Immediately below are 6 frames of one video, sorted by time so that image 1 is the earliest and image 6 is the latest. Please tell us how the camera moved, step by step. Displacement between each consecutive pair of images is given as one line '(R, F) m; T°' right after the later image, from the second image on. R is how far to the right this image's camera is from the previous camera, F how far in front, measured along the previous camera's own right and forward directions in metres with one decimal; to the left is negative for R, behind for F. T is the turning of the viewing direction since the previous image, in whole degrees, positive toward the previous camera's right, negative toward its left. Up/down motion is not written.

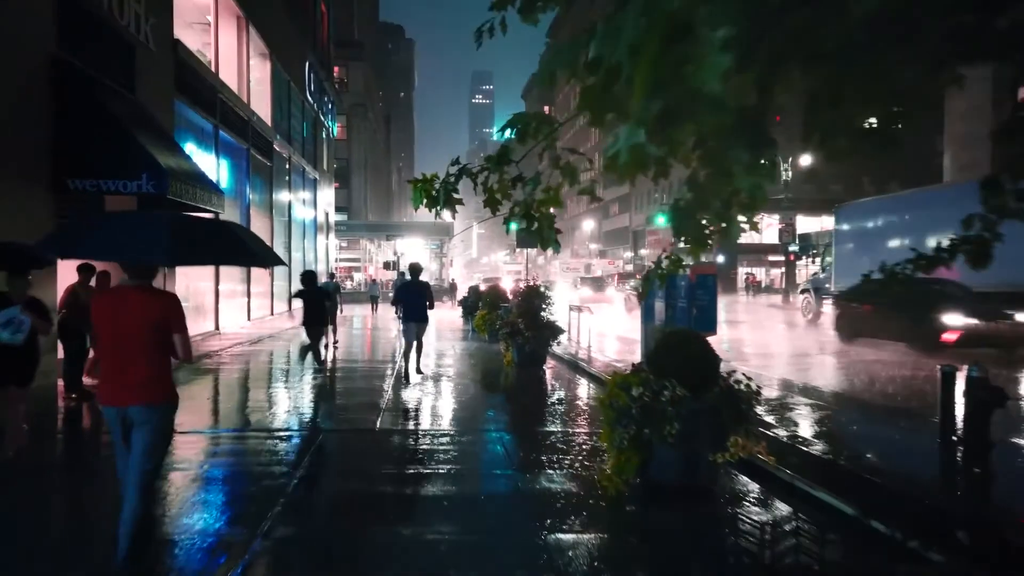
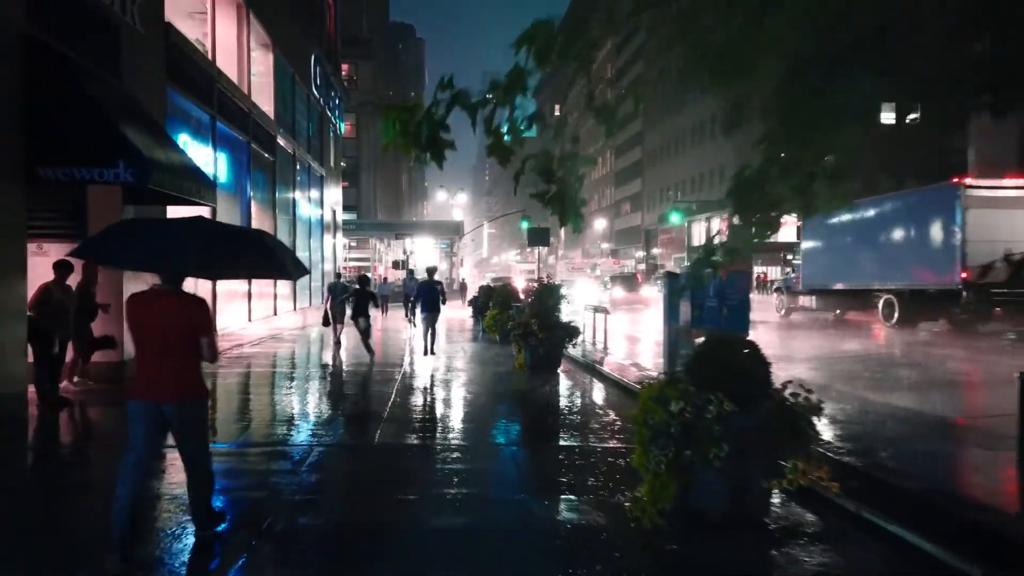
(0.0, +0.9) m; -1°
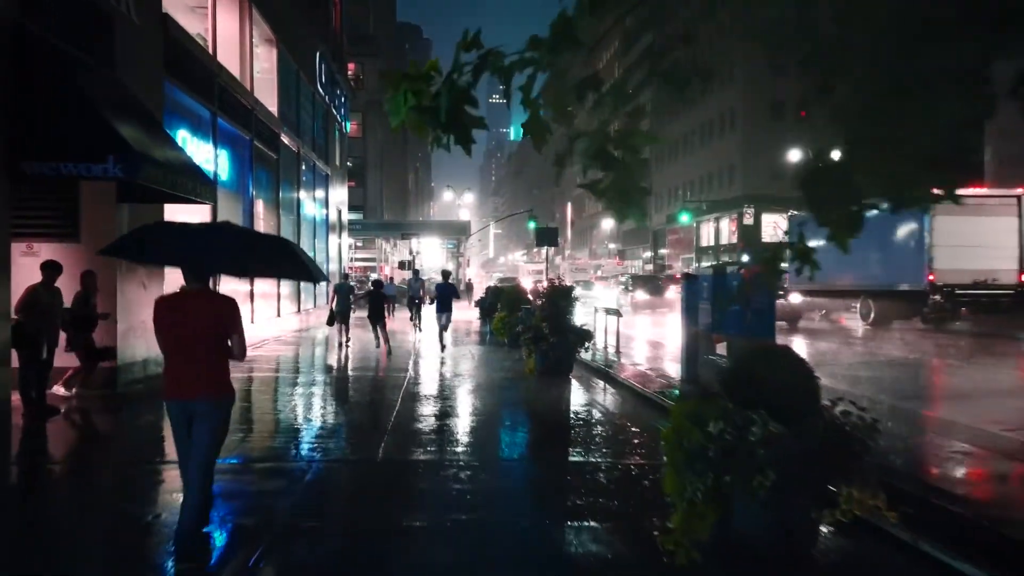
(-0.1, +0.5) m; 0°
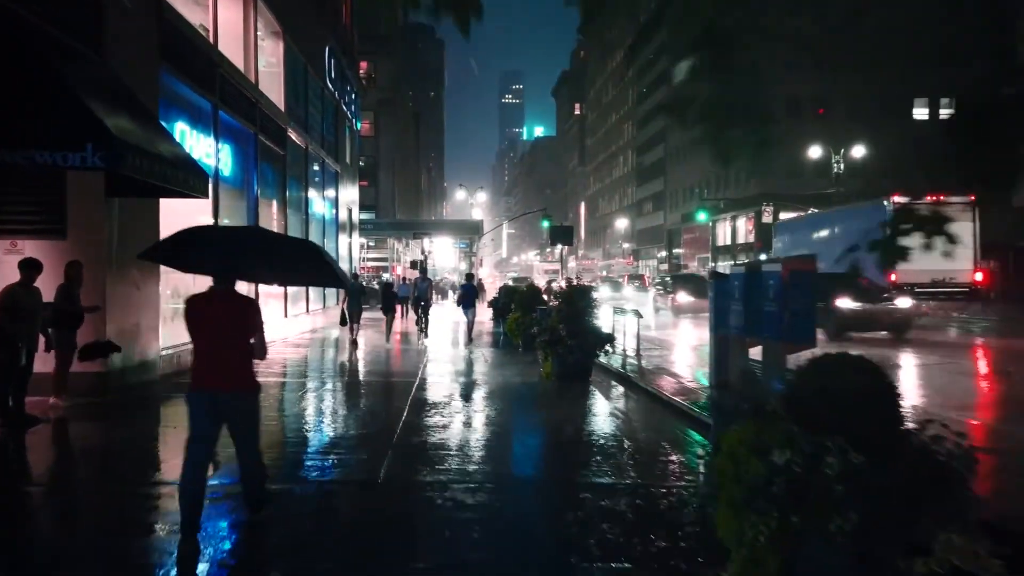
(0.0, +0.8) m; -1°
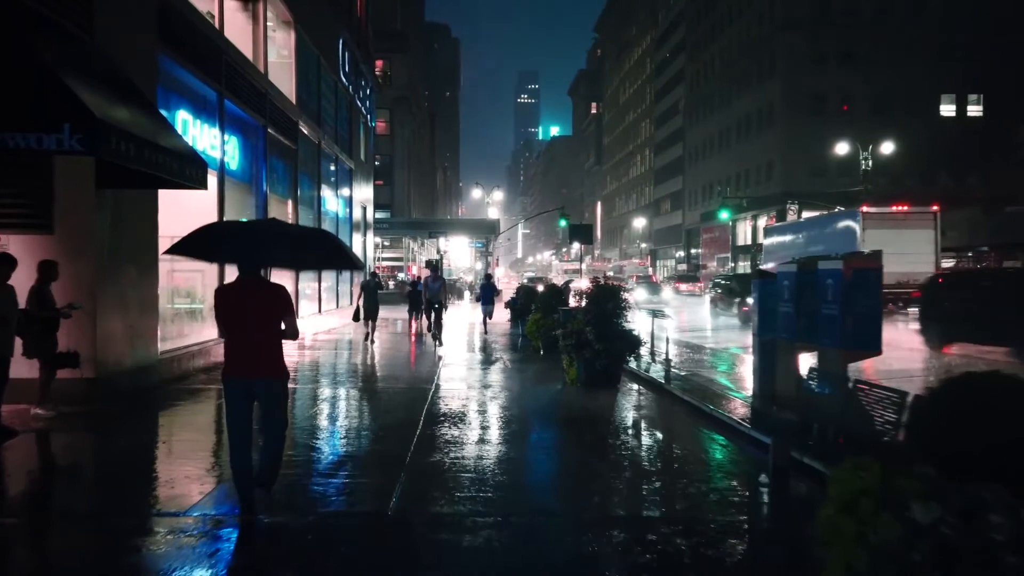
(-0.1, +0.9) m; -1°
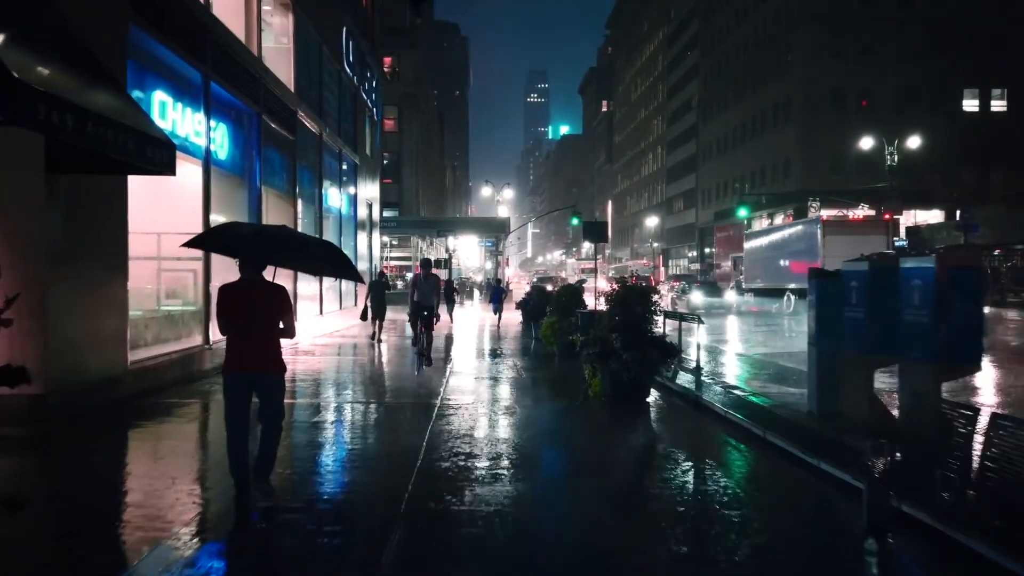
(-0.1, +1.4) m; -1°
